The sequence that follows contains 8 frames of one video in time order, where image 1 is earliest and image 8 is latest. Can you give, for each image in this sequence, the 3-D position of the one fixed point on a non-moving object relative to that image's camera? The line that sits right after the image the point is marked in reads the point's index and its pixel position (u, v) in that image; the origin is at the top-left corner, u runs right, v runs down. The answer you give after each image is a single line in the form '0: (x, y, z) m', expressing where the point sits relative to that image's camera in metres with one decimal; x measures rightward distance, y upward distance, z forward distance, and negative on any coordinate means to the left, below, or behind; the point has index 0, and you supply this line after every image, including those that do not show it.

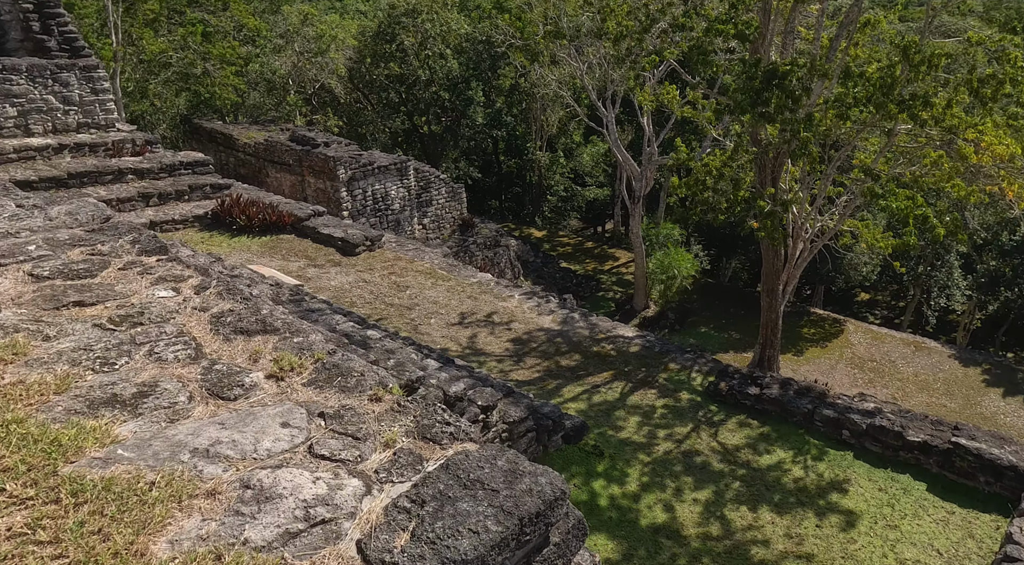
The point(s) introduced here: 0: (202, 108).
0: (-6.8, +3.8, +15.1) m
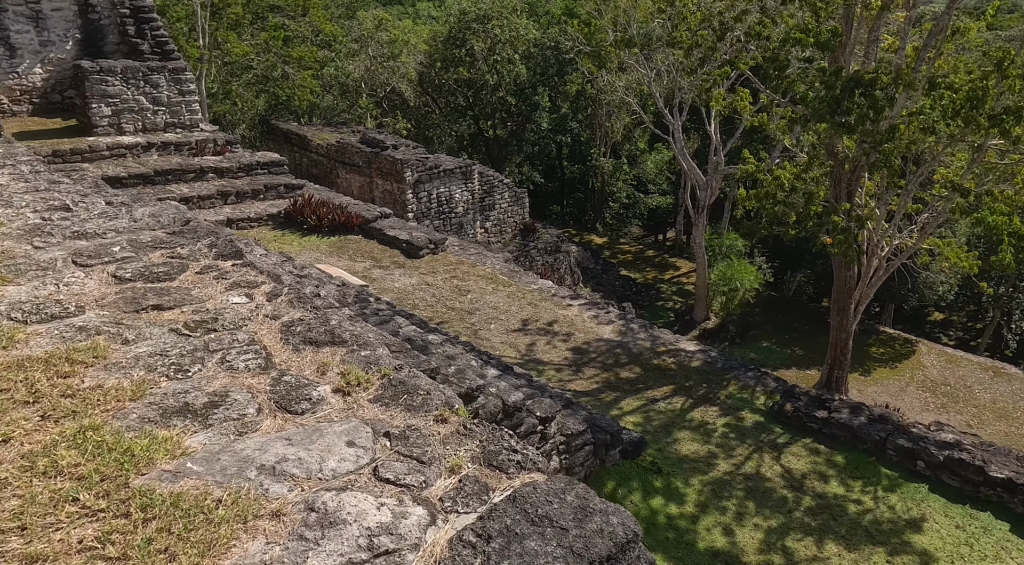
0: (-5.2, +3.9, +15.6) m
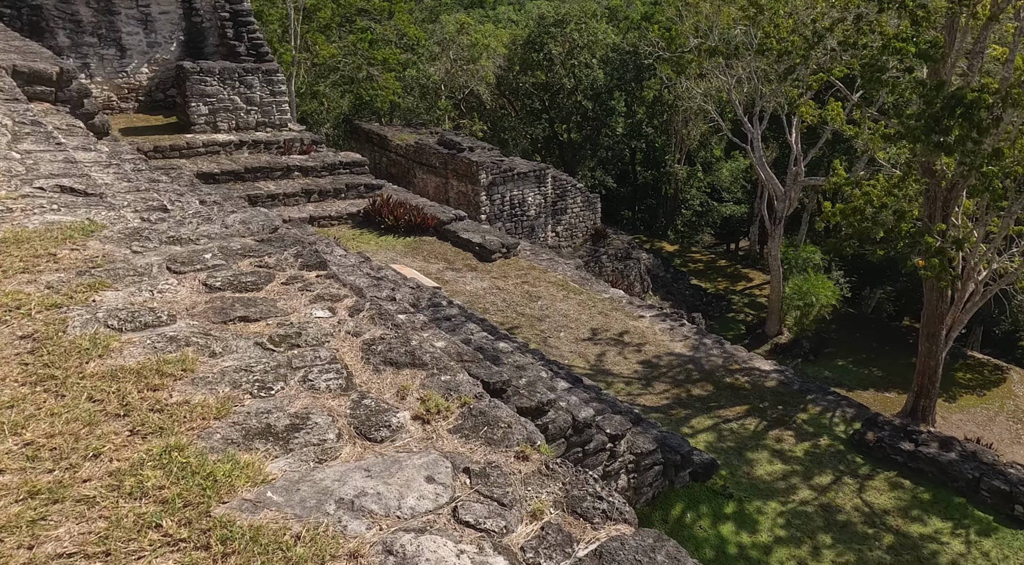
0: (-3.5, +4.0, +16.0) m
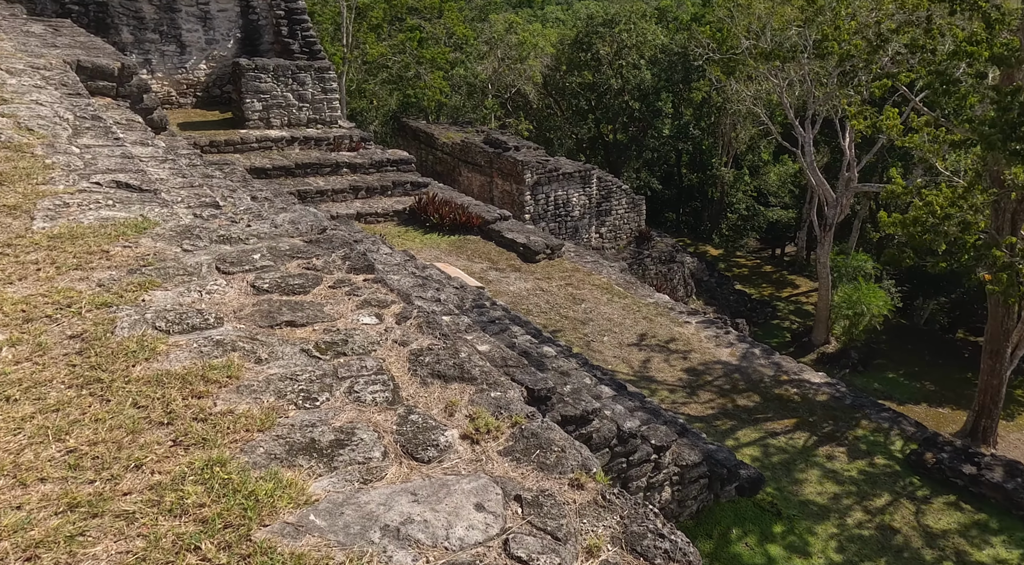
0: (-2.4, +4.0, +16.1) m
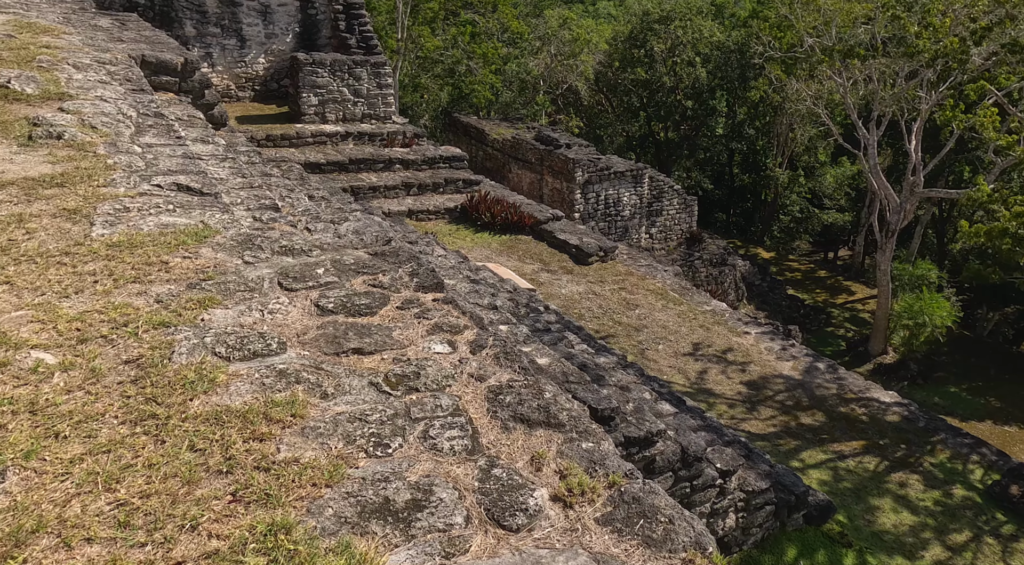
0: (-1.1, +4.1, +15.9) m
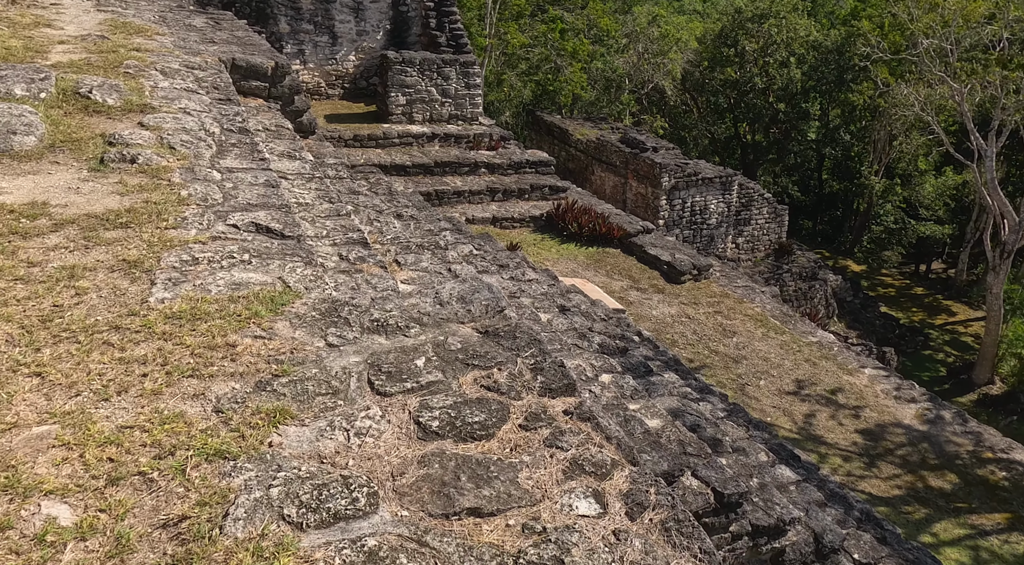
0: (+0.9, +3.9, +15.4) m
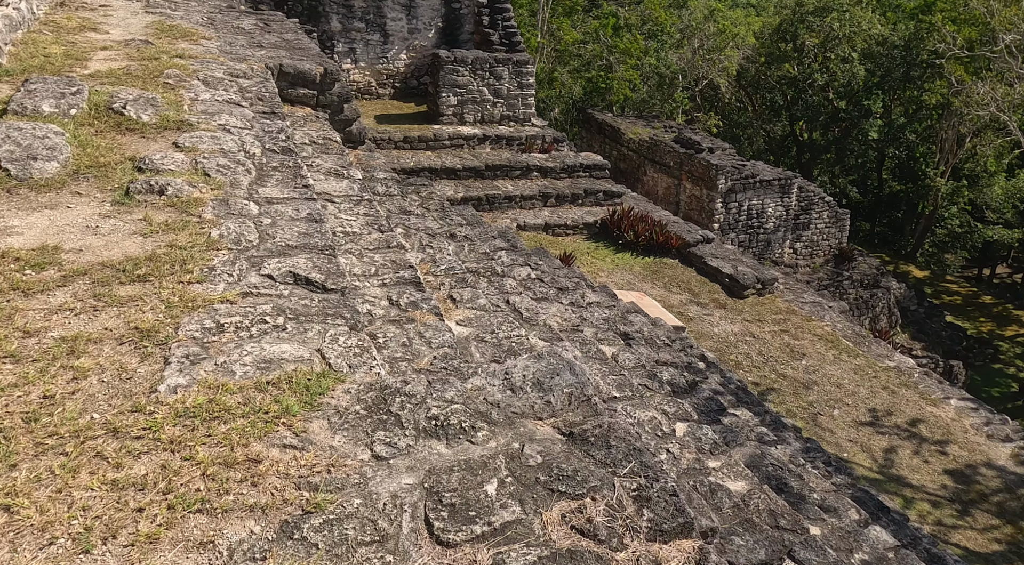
0: (+2.0, +3.7, +14.8) m
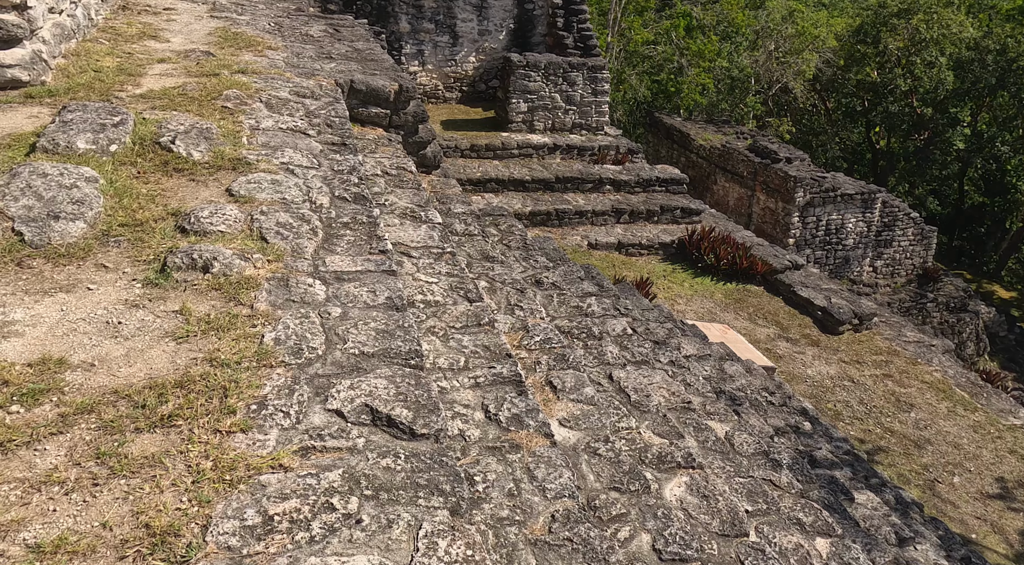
0: (+3.5, +3.3, +13.9) m
